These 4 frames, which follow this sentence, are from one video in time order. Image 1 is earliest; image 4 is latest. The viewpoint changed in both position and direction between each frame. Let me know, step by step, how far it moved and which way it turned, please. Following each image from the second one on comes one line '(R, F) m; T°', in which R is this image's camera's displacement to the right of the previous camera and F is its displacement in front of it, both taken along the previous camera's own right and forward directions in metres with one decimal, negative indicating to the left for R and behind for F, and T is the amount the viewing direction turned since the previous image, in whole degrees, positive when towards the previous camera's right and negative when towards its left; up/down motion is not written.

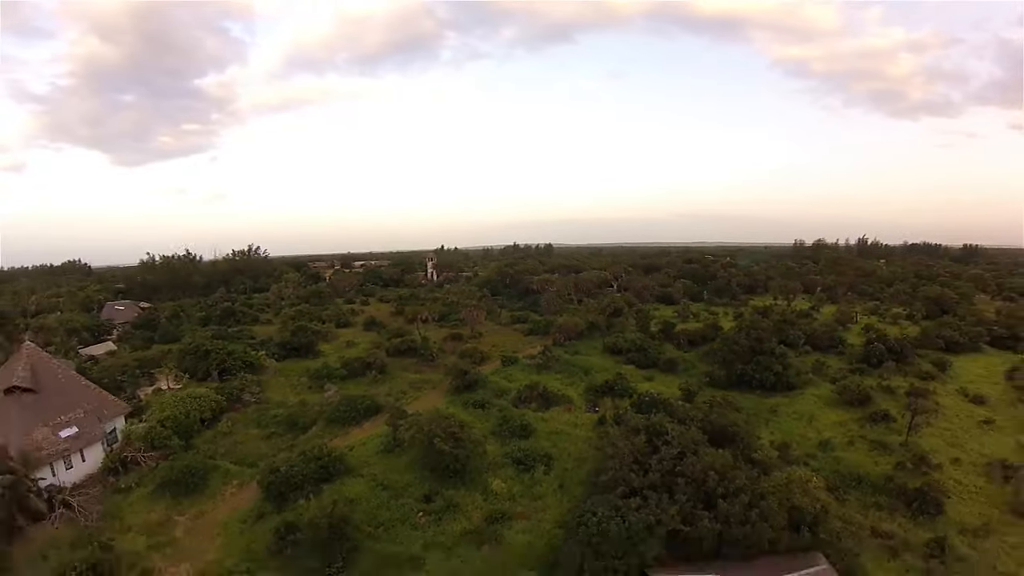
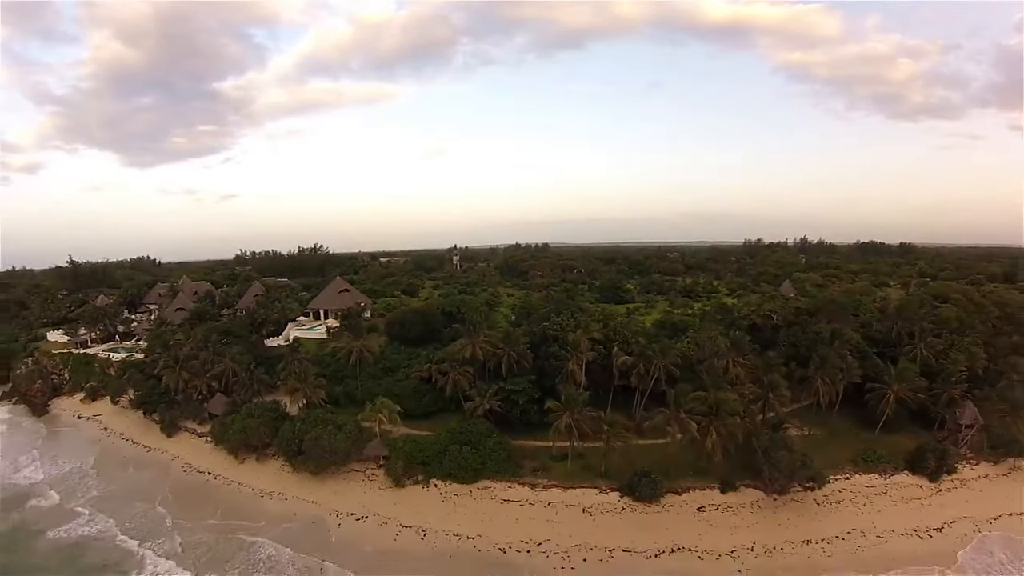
(+0.5, -36.8) m; 0°
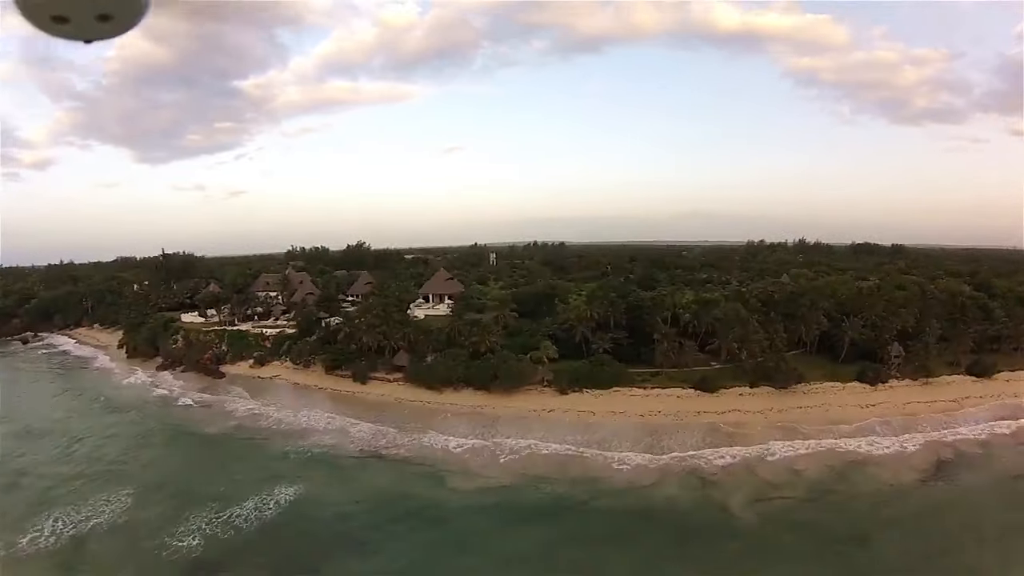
(-6.0, -18.5) m; 0°
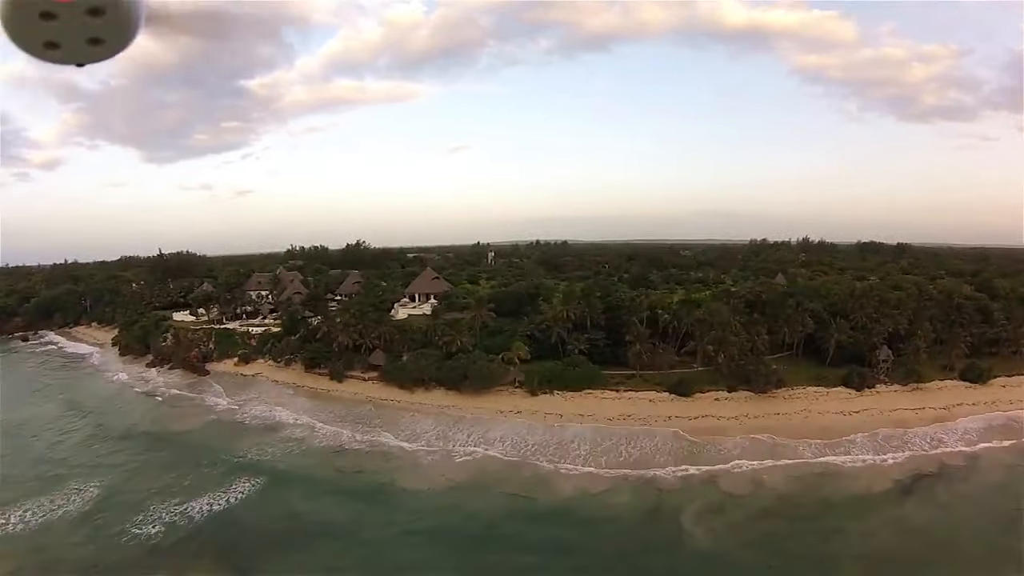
(+1.9, +1.2) m; -1°
